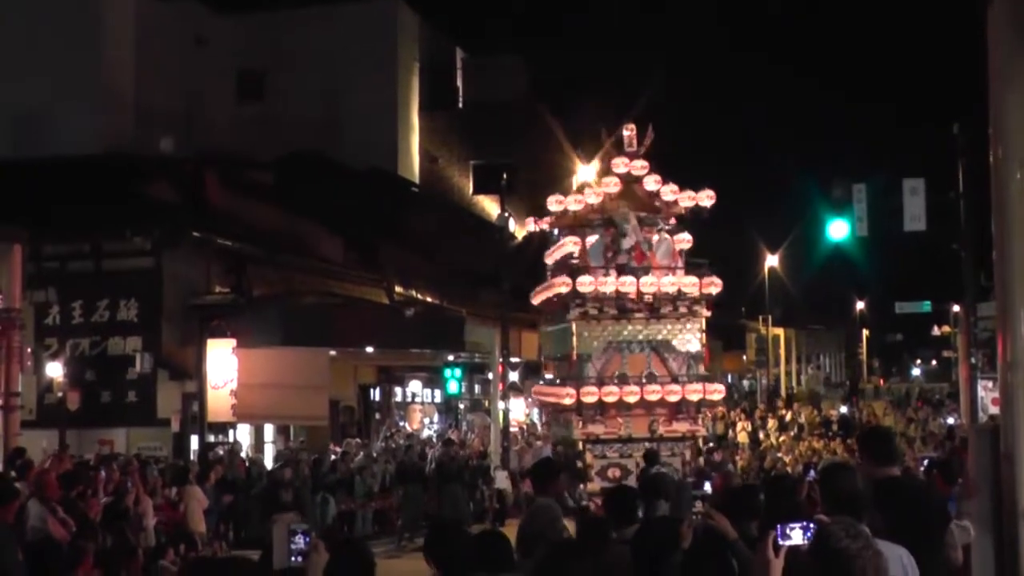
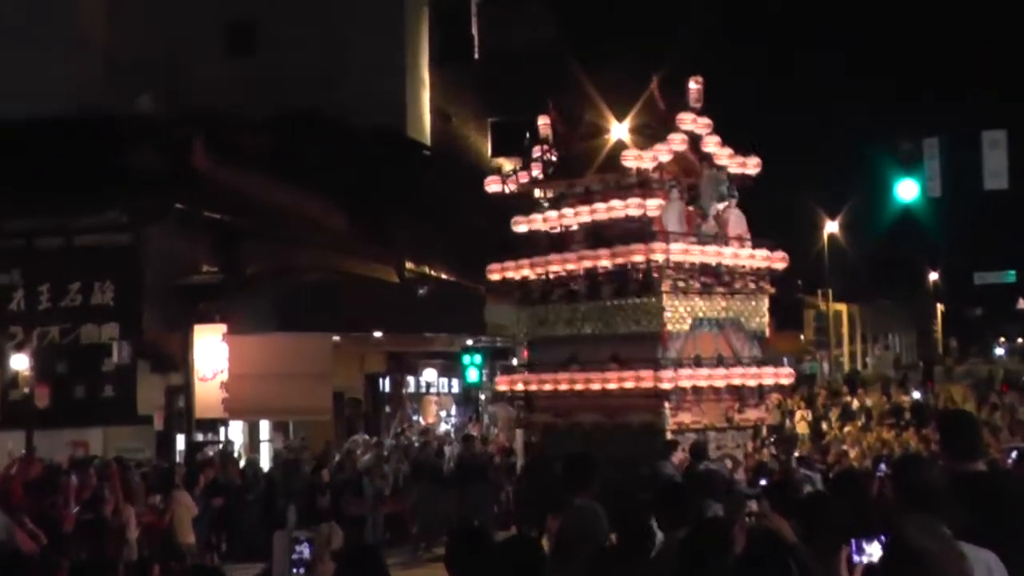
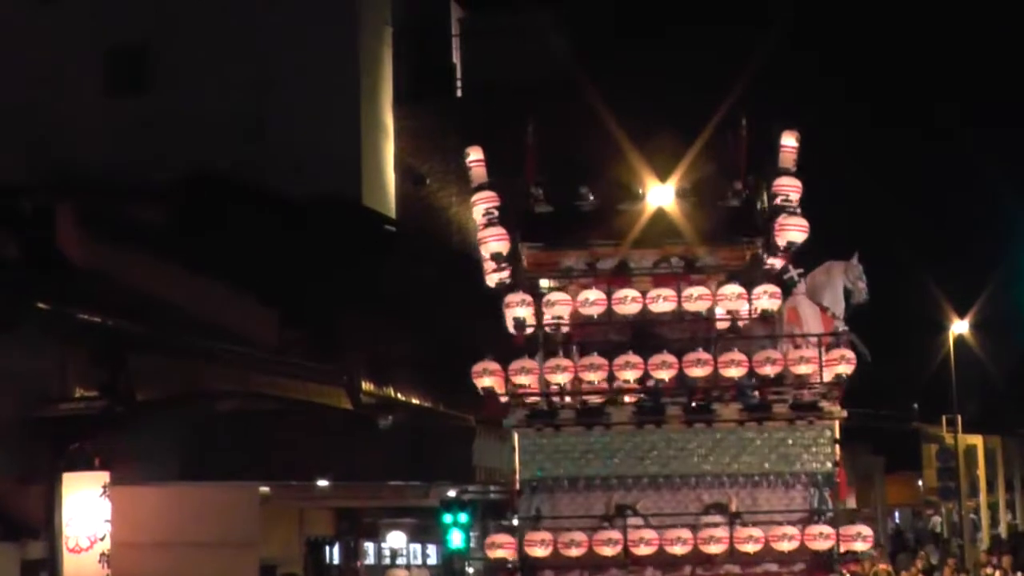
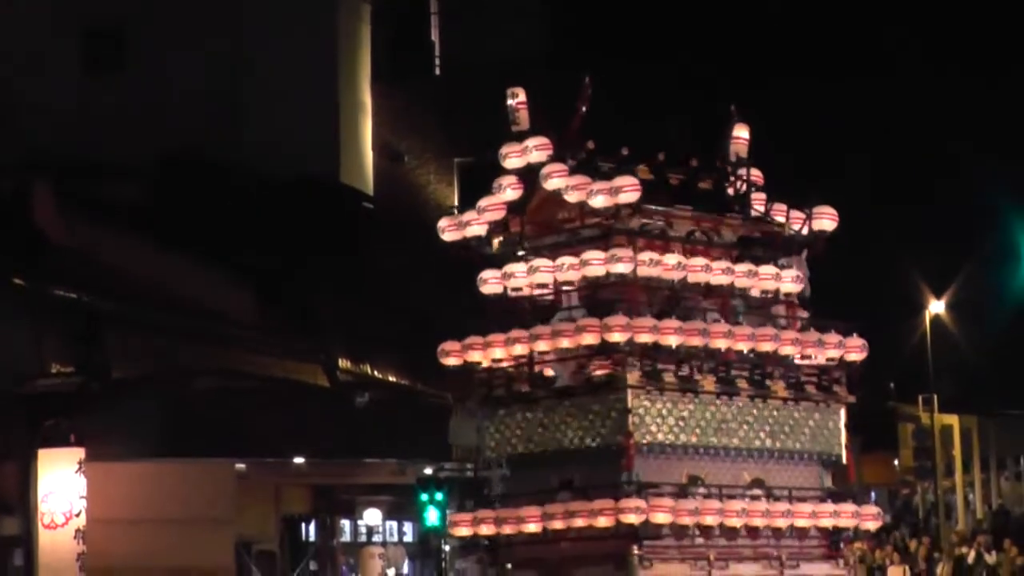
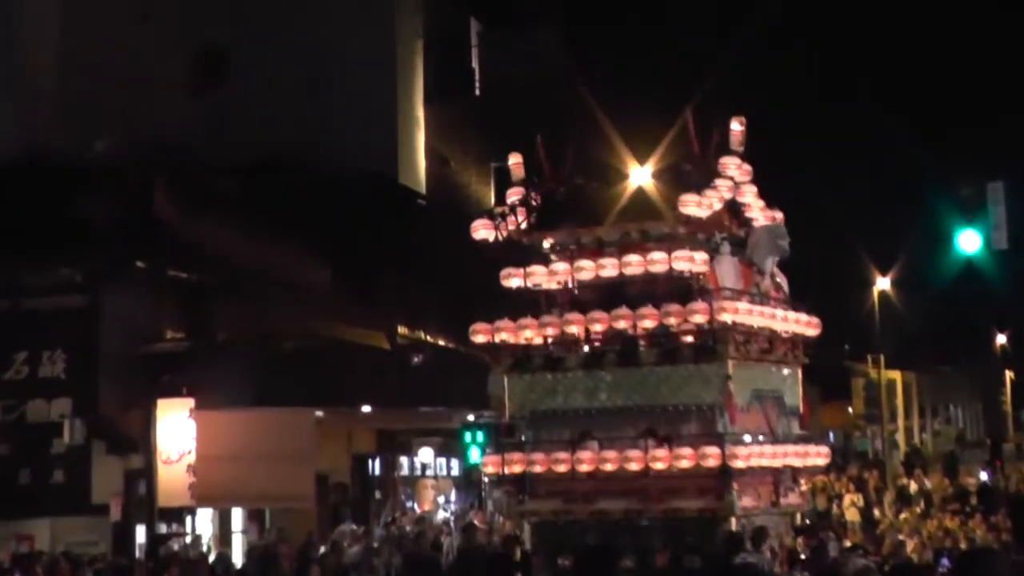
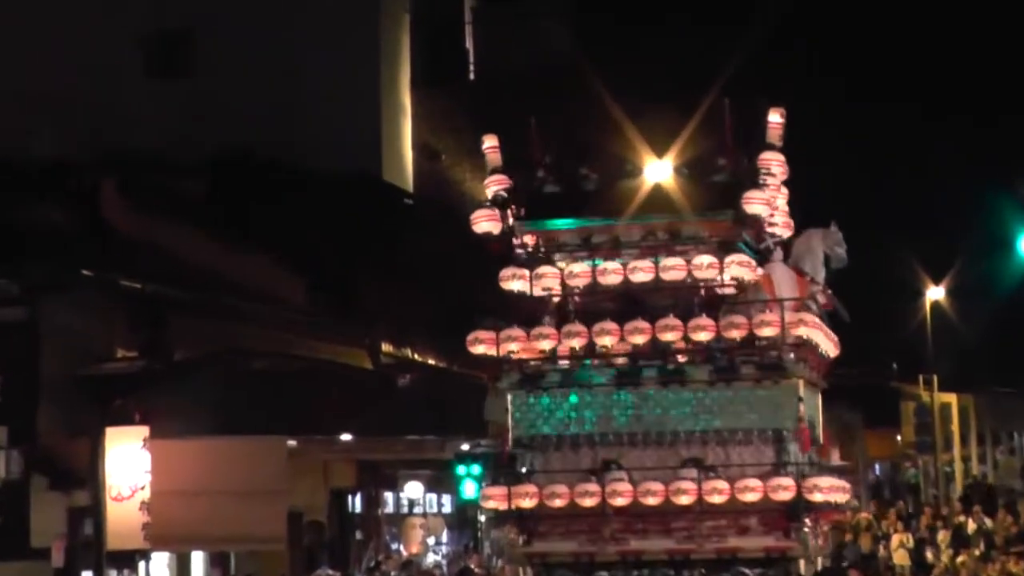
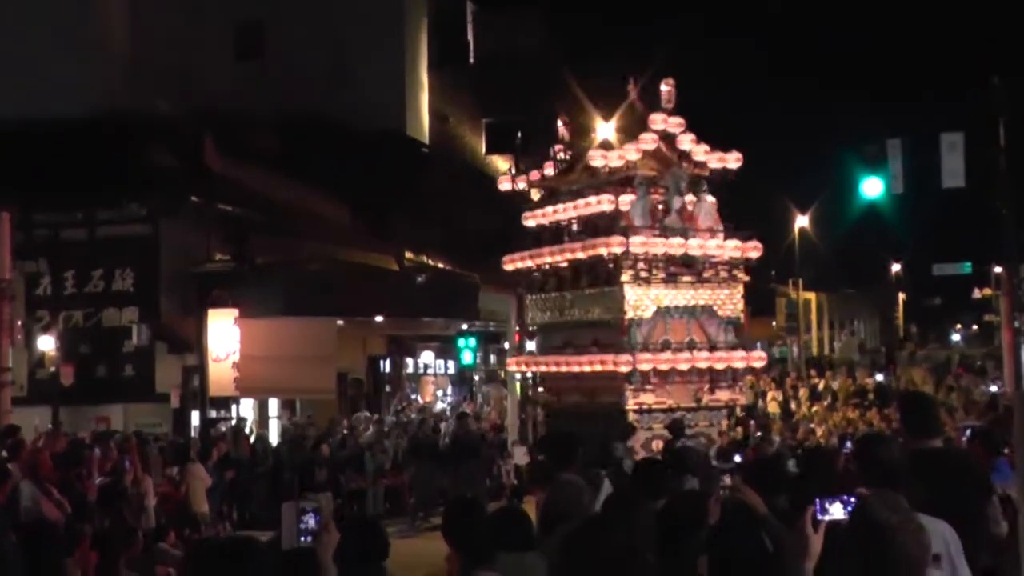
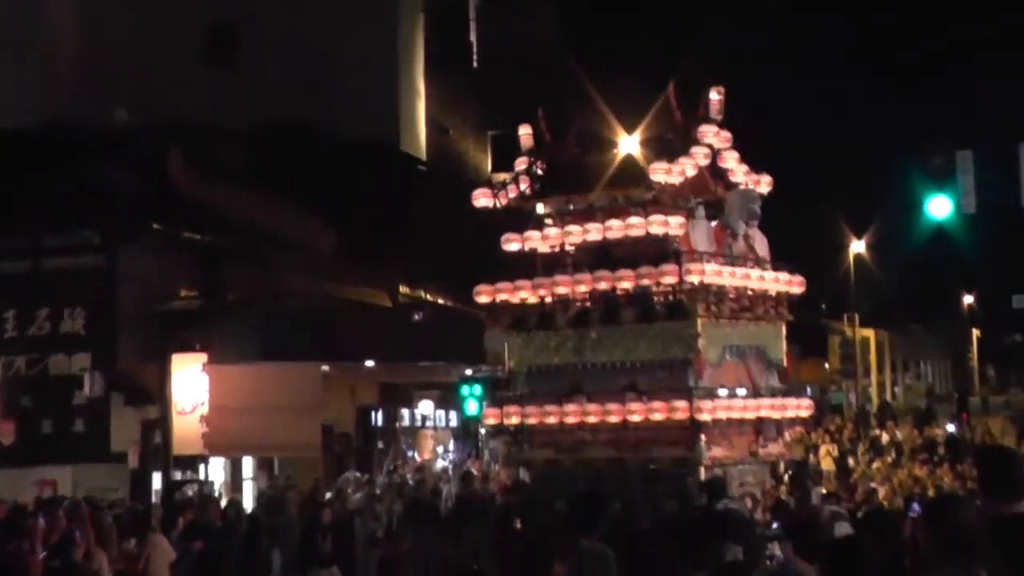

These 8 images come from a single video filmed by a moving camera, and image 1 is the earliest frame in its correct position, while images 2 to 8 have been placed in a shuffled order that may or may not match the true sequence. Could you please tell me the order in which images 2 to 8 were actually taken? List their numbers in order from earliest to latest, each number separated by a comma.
7, 2, 8, 5, 6, 3, 4
